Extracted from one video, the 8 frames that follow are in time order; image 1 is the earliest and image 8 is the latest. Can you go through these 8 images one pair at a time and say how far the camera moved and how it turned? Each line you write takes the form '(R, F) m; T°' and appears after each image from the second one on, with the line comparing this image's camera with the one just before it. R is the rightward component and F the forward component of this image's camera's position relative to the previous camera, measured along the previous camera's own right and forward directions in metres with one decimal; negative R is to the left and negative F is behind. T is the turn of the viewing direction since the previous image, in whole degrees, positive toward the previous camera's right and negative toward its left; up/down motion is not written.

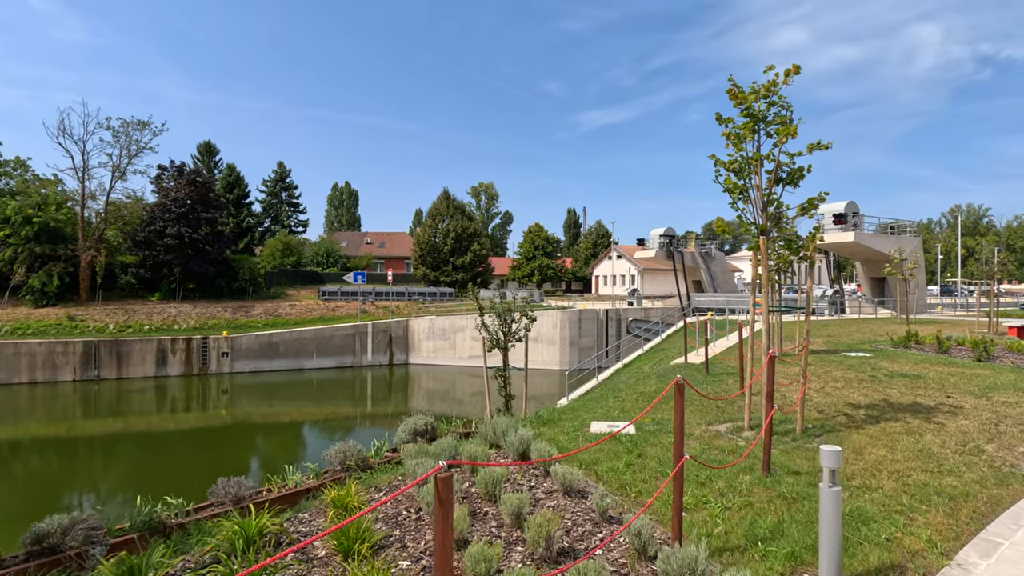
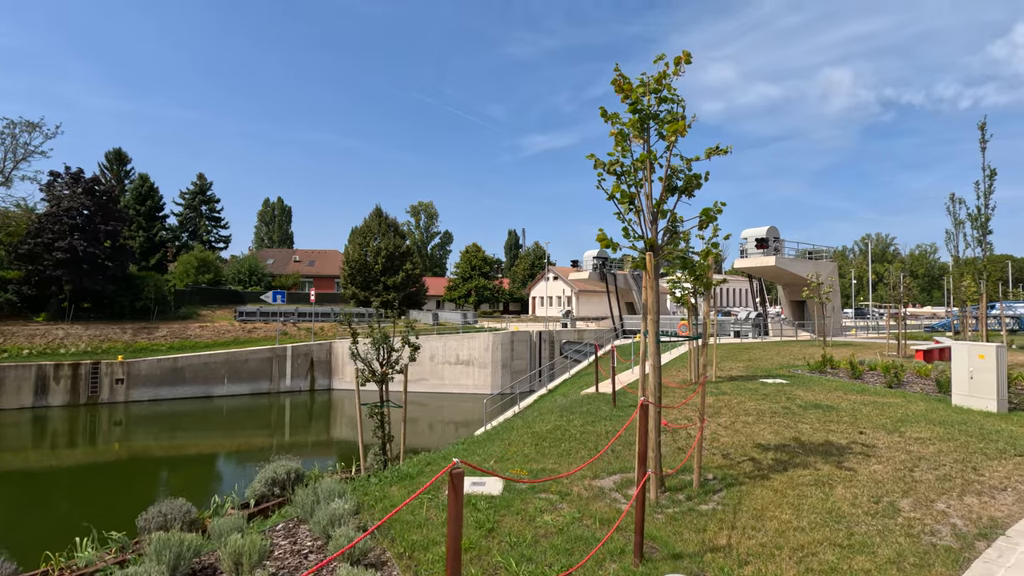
(+1.1, +1.2) m; +6°
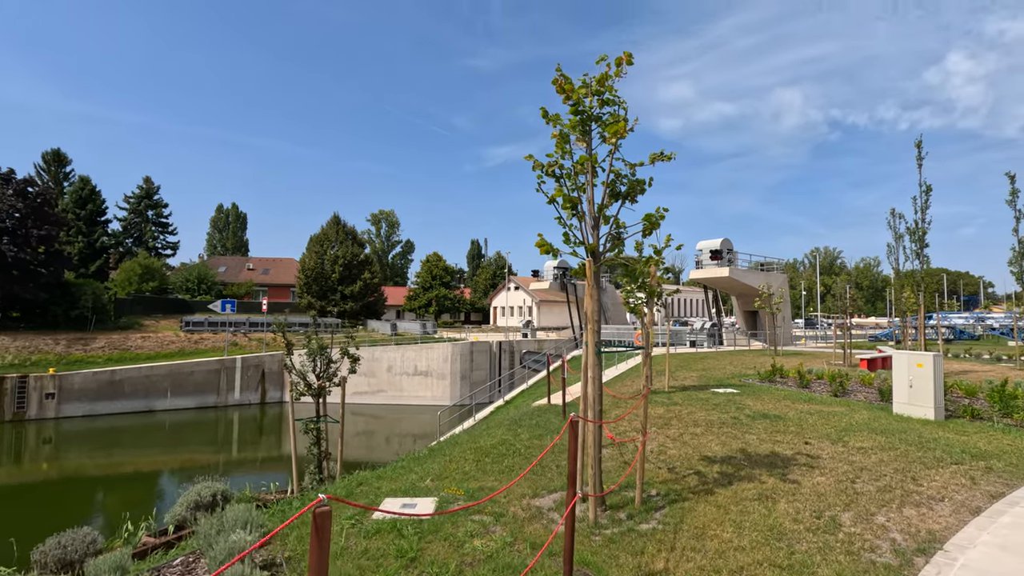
(+0.3, +0.3) m; +4°
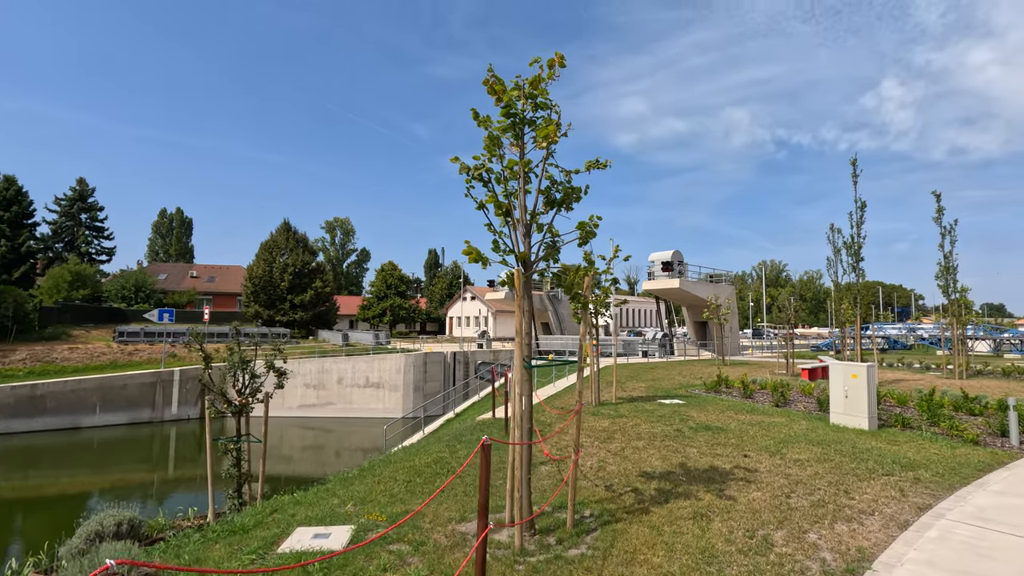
(+0.3, +0.3) m; +4°
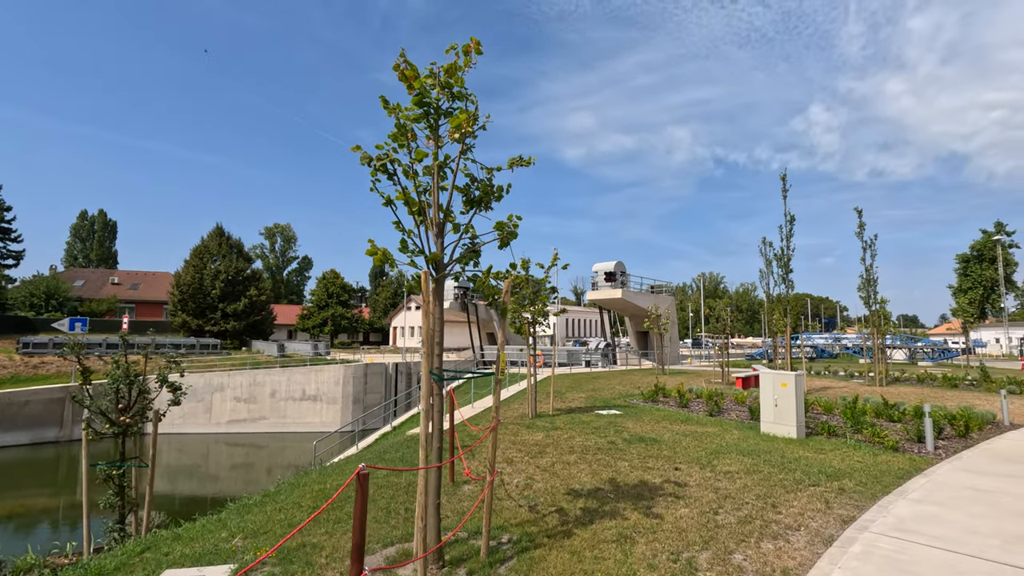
(+0.3, +0.4) m; +5°
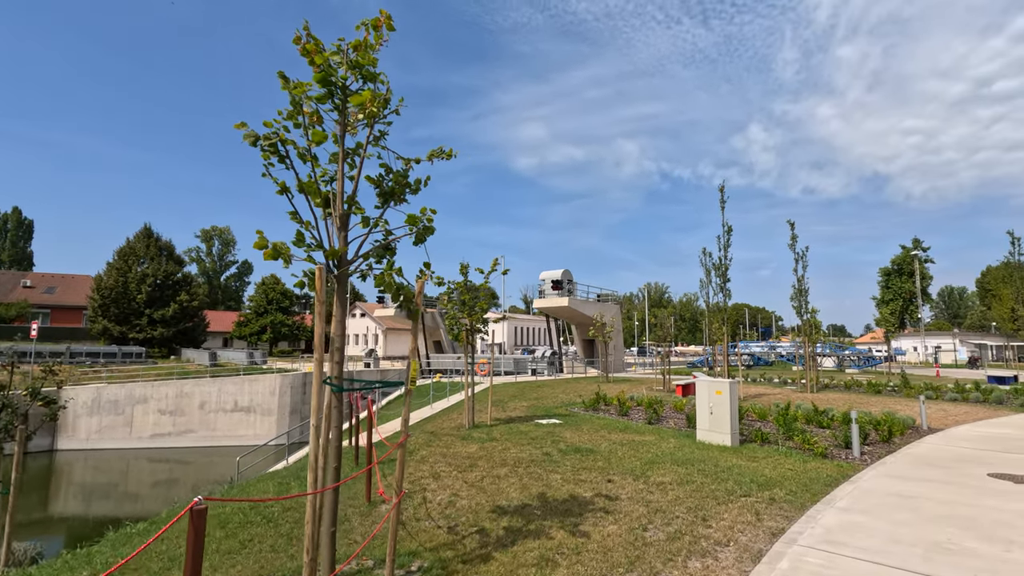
(+0.3, +0.4) m; +5°
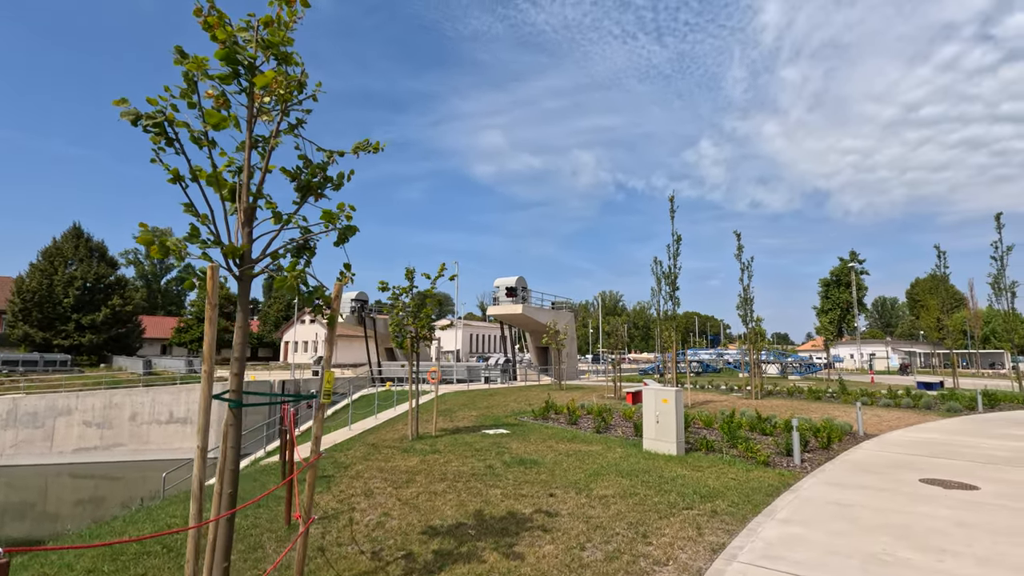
(+0.2, +0.3) m; +5°
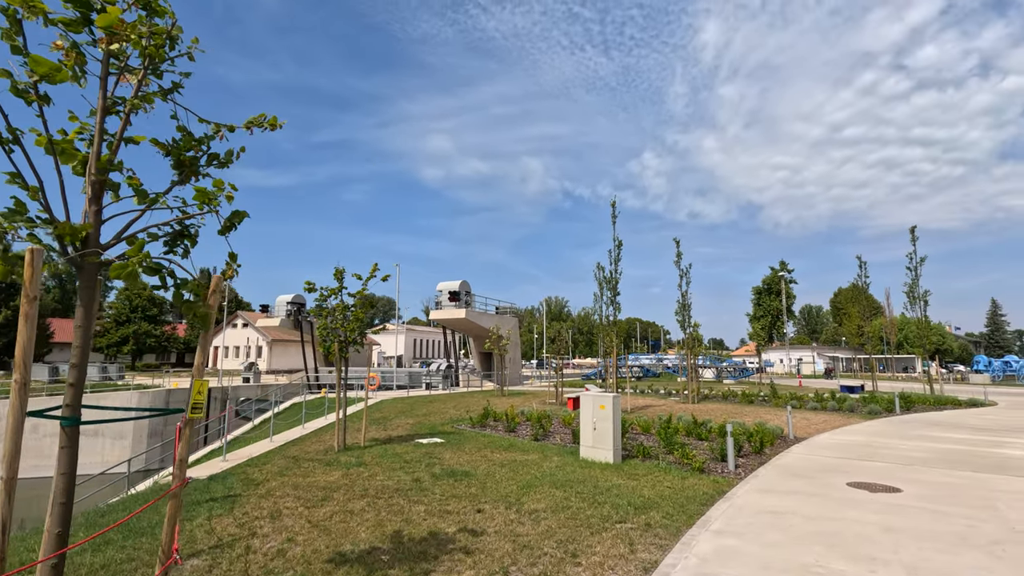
(+0.2, +0.4) m; +6°
